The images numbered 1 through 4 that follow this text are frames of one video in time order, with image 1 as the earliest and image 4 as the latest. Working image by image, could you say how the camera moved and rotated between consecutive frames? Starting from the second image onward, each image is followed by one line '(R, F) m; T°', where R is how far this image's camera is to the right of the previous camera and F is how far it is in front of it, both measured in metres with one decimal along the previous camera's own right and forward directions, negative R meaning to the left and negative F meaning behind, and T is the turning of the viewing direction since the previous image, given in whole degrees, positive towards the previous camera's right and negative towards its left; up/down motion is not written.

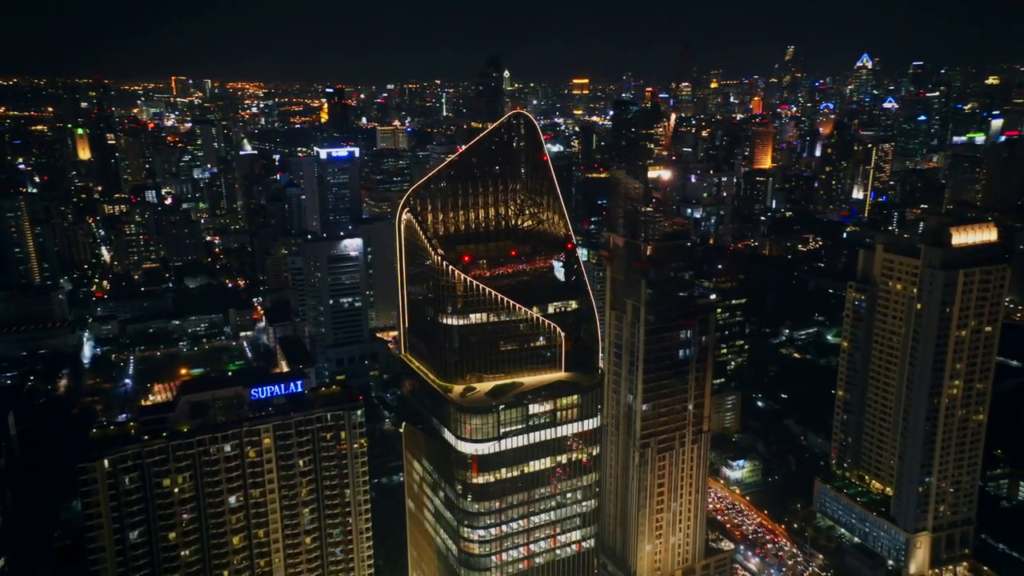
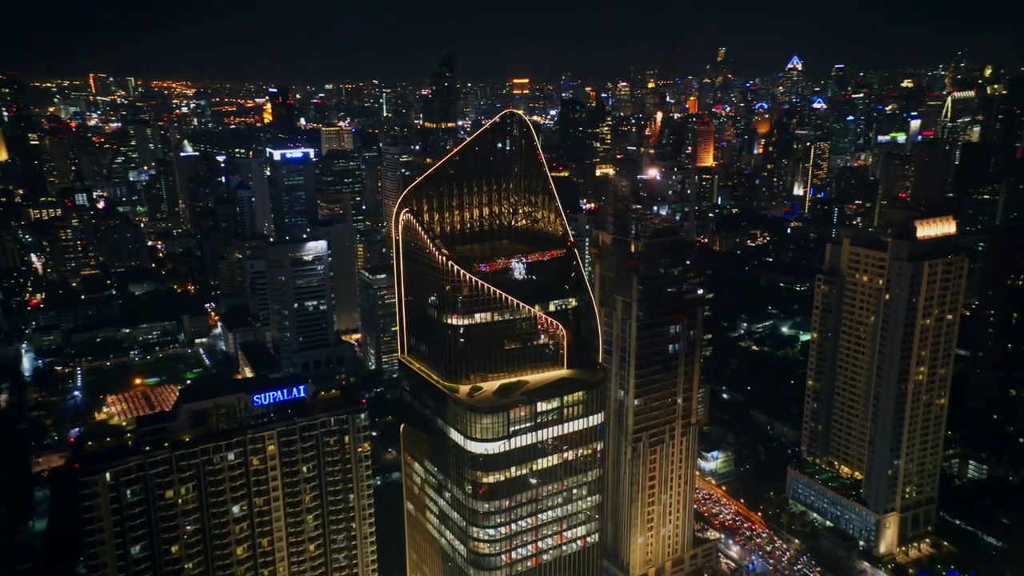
(-1.8, 0.0) m; +4°
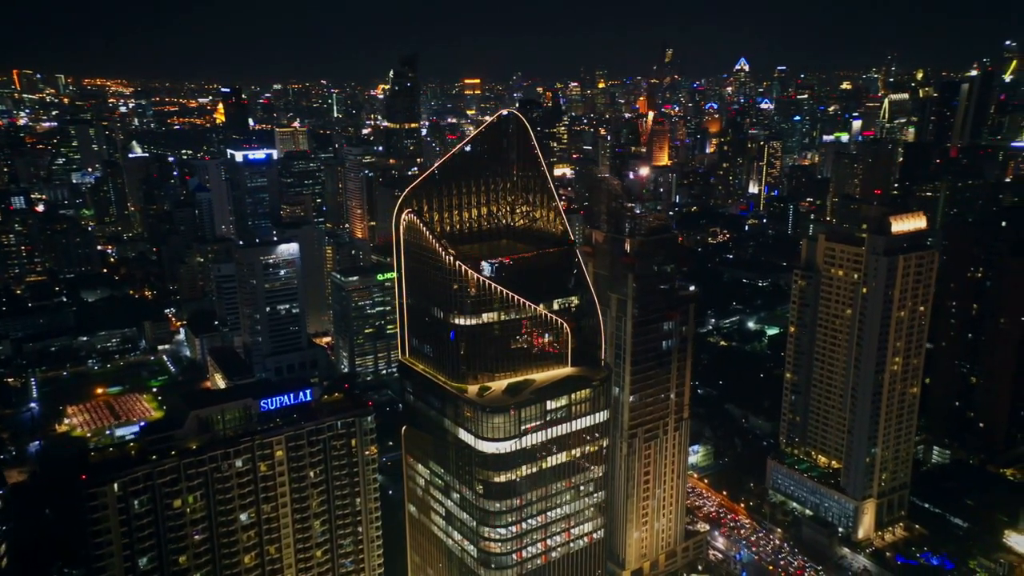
(-1.6, 0.0) m; +4°
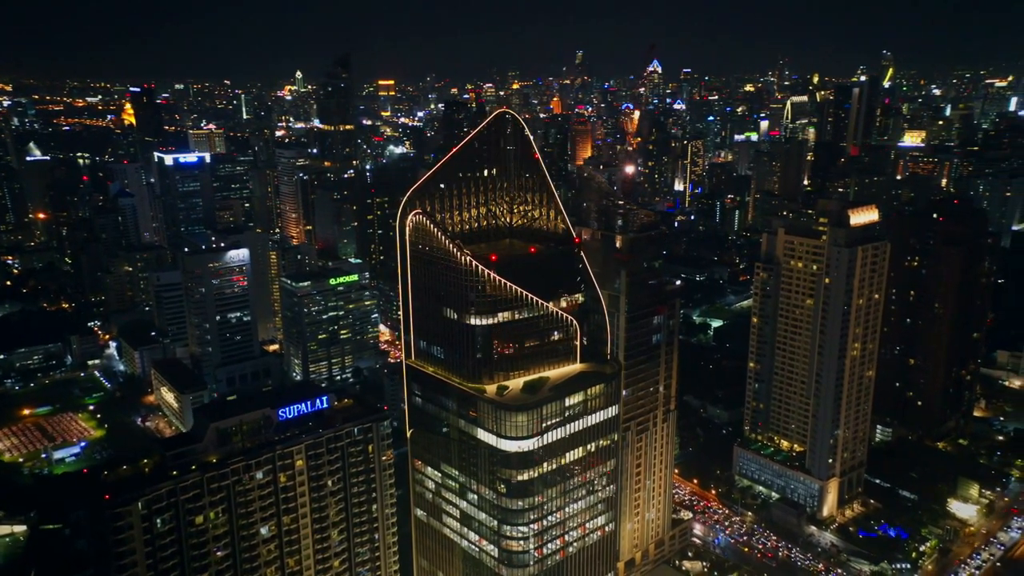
(-2.8, +0.1) m; +6°
